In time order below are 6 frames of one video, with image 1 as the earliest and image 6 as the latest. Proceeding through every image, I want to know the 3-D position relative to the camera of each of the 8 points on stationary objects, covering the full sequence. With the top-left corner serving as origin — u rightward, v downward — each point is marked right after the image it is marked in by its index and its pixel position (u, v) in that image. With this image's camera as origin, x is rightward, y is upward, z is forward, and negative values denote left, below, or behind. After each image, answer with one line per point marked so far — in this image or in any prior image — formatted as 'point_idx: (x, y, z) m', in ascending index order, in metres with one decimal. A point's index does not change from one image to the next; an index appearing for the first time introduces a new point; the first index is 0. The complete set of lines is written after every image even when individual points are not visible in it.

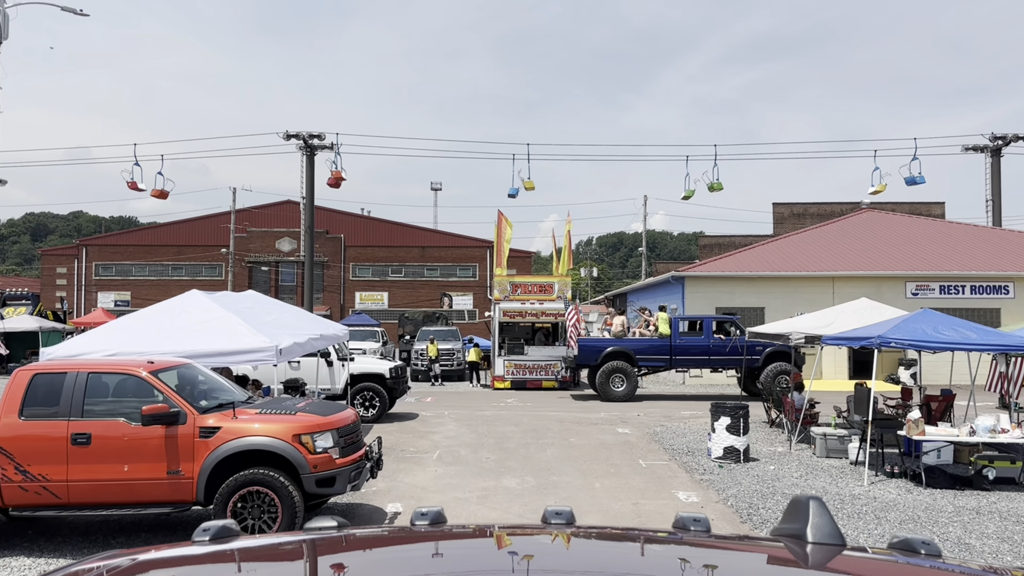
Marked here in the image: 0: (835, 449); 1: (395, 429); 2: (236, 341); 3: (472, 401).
0: (+5.0, -2.5, +12.5) m
1: (-2.1, -2.5, +14.5) m
2: (-3.4, -0.7, +10.0) m
3: (-1.0, -2.7, +19.5) m
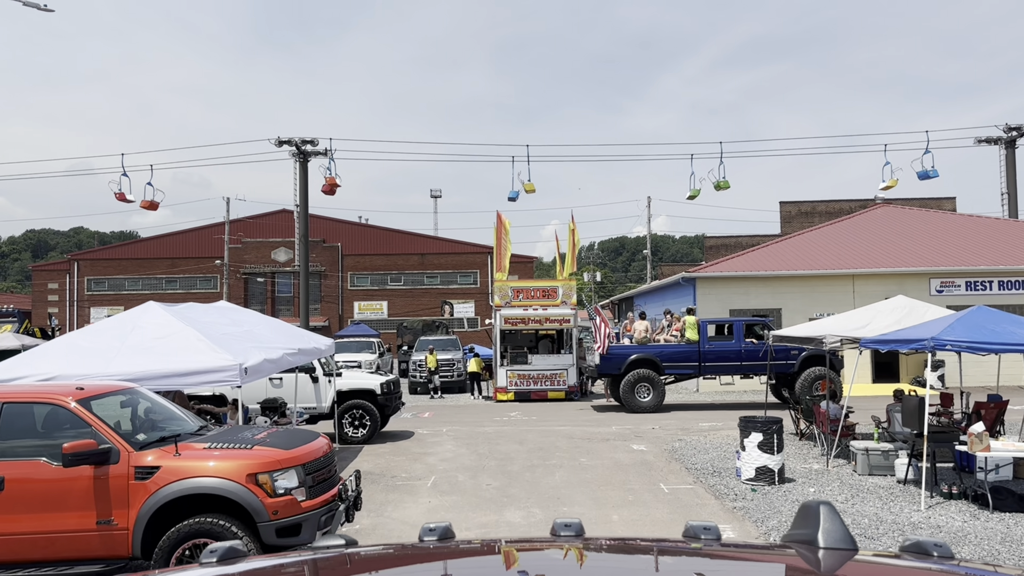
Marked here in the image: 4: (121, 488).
0: (+5.0, -2.4, +11.1) m
1: (-2.0, -2.7, +13.2) m
2: (-3.4, -0.8, +8.7) m
3: (-0.9, -2.9, +18.2) m
4: (-3.1, -1.6, +6.3) m
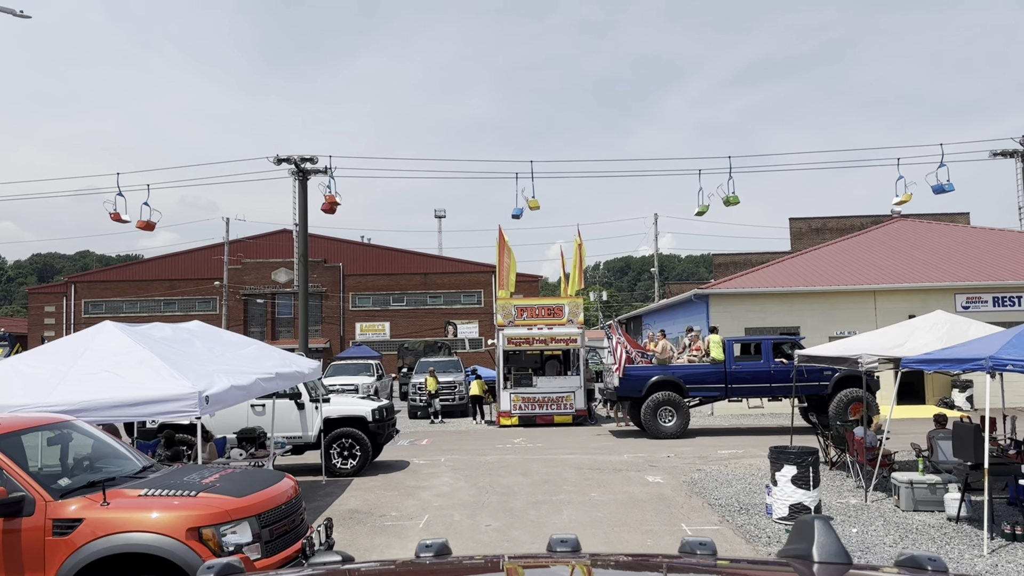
0: (+5.1, -2.6, +9.9) m
1: (-2.0, -2.9, +12.0) m
2: (-3.4, -0.9, +7.6) m
3: (-0.8, -3.2, +17.0) m
4: (-3.1, -1.7, +5.2) m
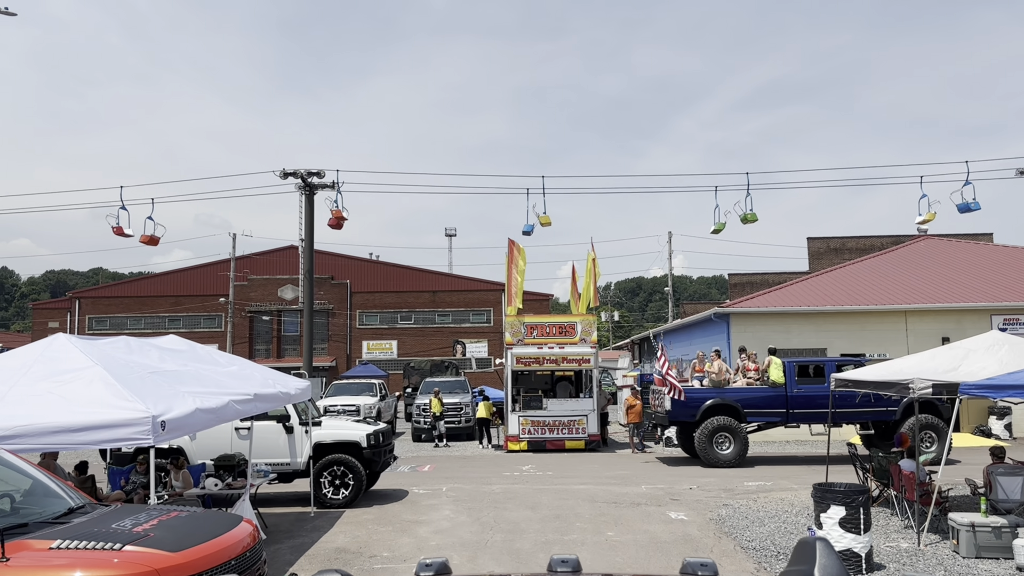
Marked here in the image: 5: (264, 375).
0: (+5.1, -2.8, +8.7) m
1: (-1.9, -3.1, +10.9) m
2: (-3.4, -1.0, +6.5) m
3: (-0.6, -3.5, +15.8) m
4: (-3.0, -1.6, +4.1) m
5: (-3.1, -1.1, +10.0) m
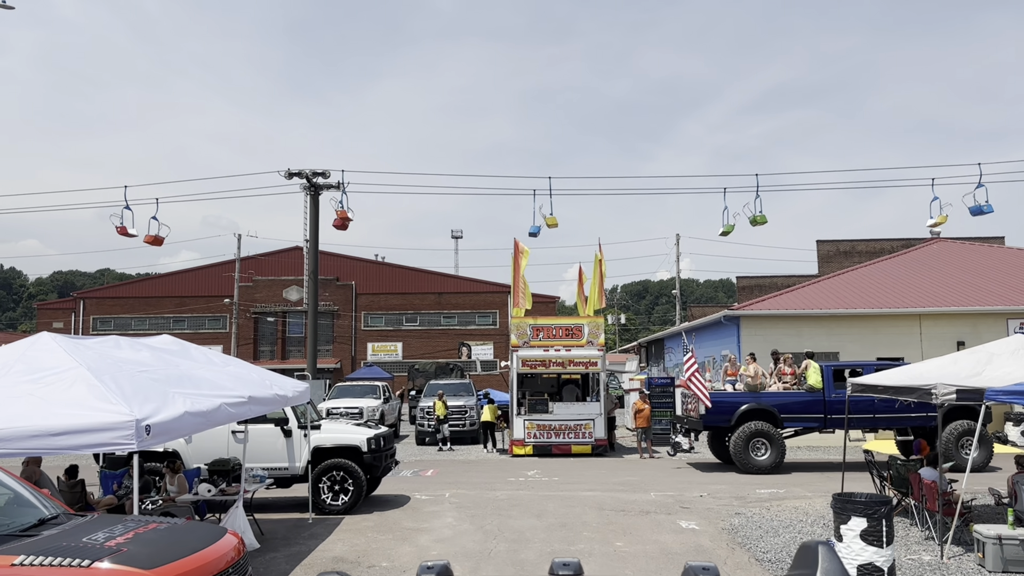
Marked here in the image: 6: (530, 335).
0: (+5.2, -2.8, +8.3) m
1: (-1.8, -3.1, +10.5) m
2: (-3.3, -1.0, +6.2) m
3: (-0.5, -3.6, +15.5) m
4: (-3.0, -1.6, +3.8) m
5: (-3.0, -1.1, +9.7) m
6: (+0.4, -1.1, +19.8) m
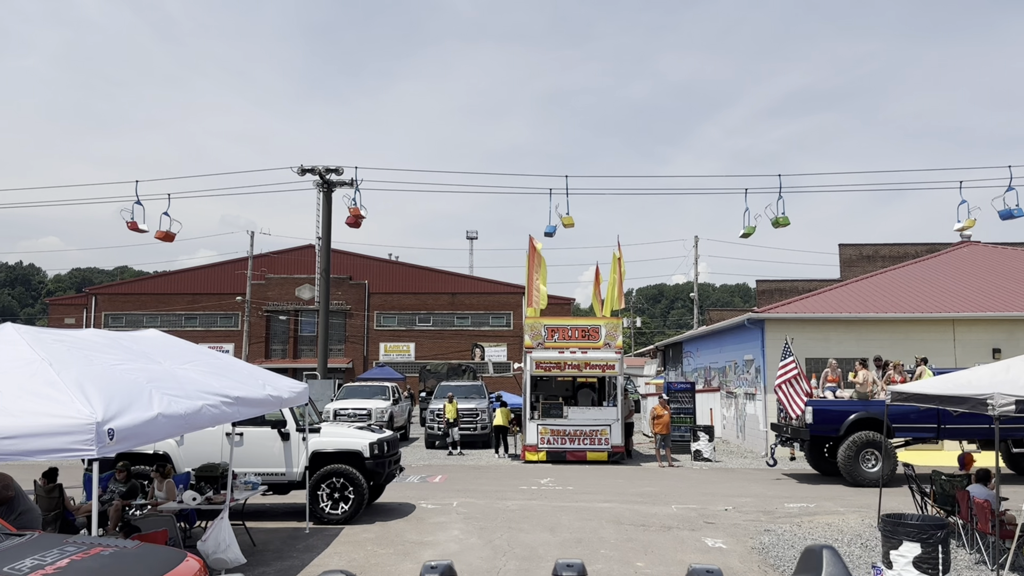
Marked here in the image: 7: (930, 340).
0: (+5.3, -2.8, +7.4) m
1: (-1.7, -3.0, +9.8) m
2: (-3.2, -0.9, +5.5) m
3: (-0.3, -3.5, +14.7) m
4: (-3.0, -1.5, +3.1) m
5: (-2.9, -1.0, +9.0) m
6: (+0.8, -1.1, +19.0) m
7: (+10.2, -1.3, +19.8) m
